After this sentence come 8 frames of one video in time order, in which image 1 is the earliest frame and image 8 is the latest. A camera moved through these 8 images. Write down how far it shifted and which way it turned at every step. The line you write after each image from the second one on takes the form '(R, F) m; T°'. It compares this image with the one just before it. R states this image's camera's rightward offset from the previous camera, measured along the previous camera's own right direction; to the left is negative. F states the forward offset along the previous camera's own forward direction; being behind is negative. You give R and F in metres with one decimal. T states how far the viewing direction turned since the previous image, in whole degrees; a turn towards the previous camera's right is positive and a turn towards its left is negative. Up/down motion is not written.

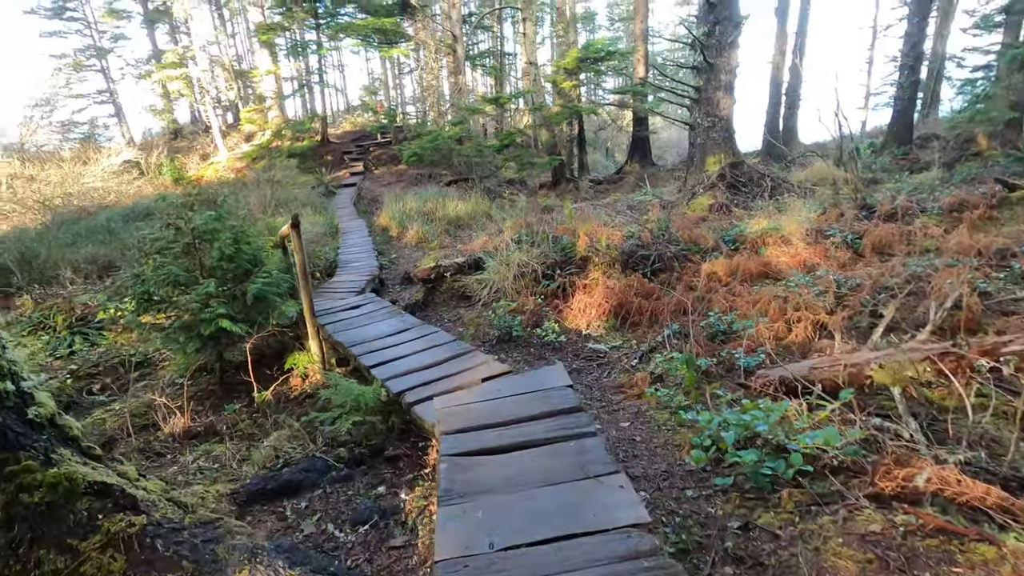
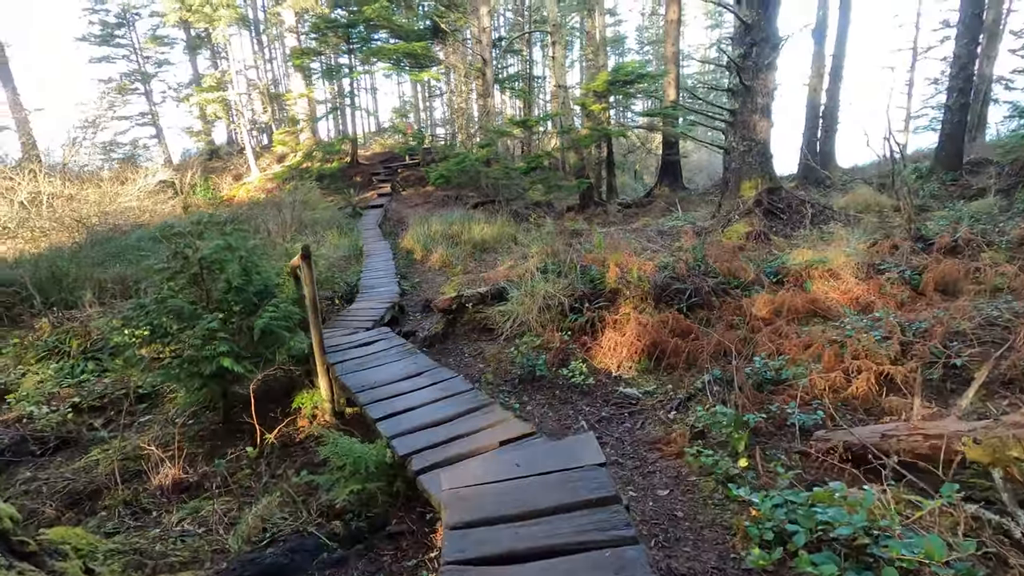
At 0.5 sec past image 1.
(0.0, +0.2) m; -3°
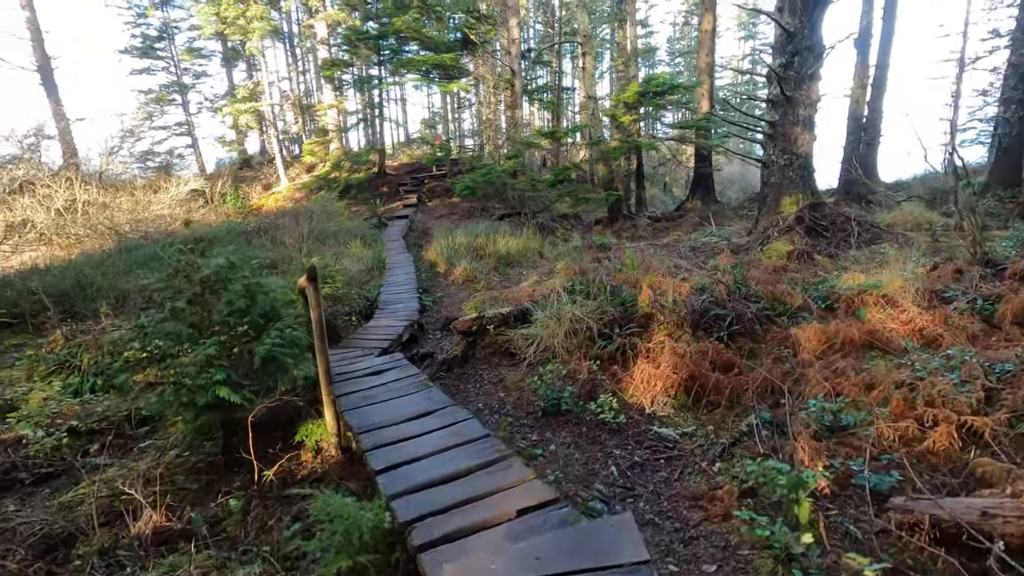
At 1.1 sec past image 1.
(0.0, +0.3) m; -3°
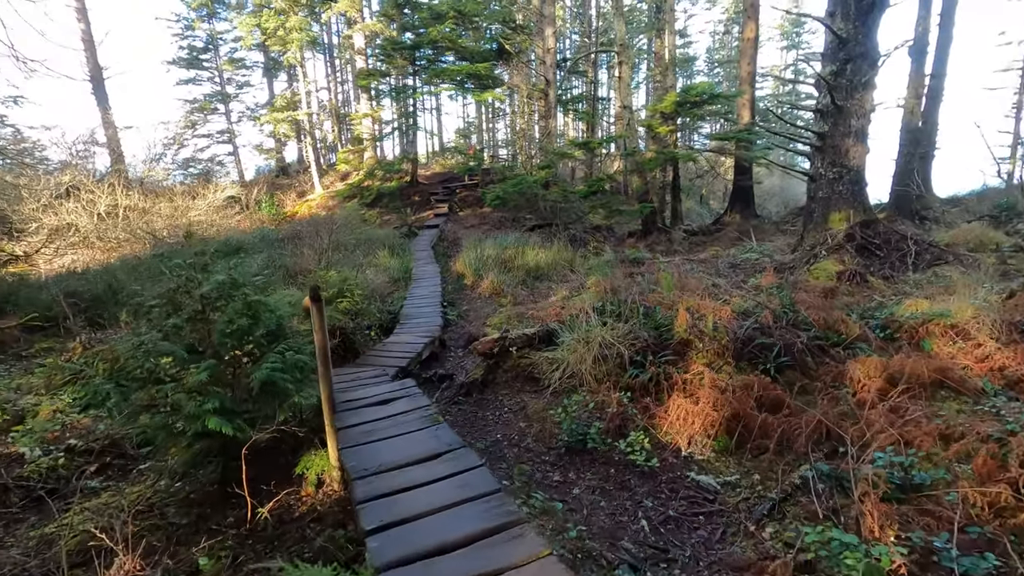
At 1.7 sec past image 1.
(0.0, +0.3) m; -3°
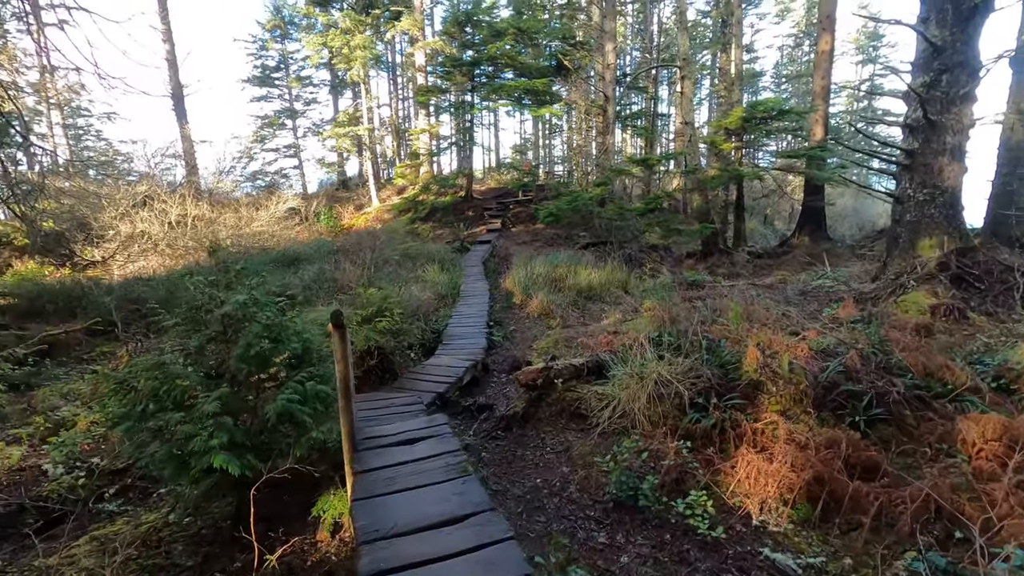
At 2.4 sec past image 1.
(0.0, +0.3) m; -6°
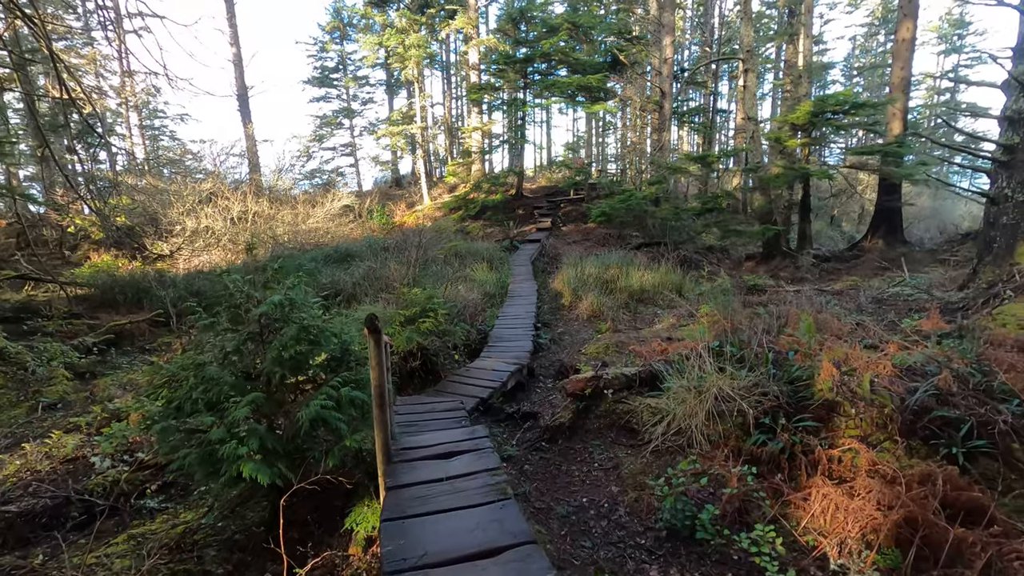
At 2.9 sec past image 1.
(0.0, +0.2) m; -5°
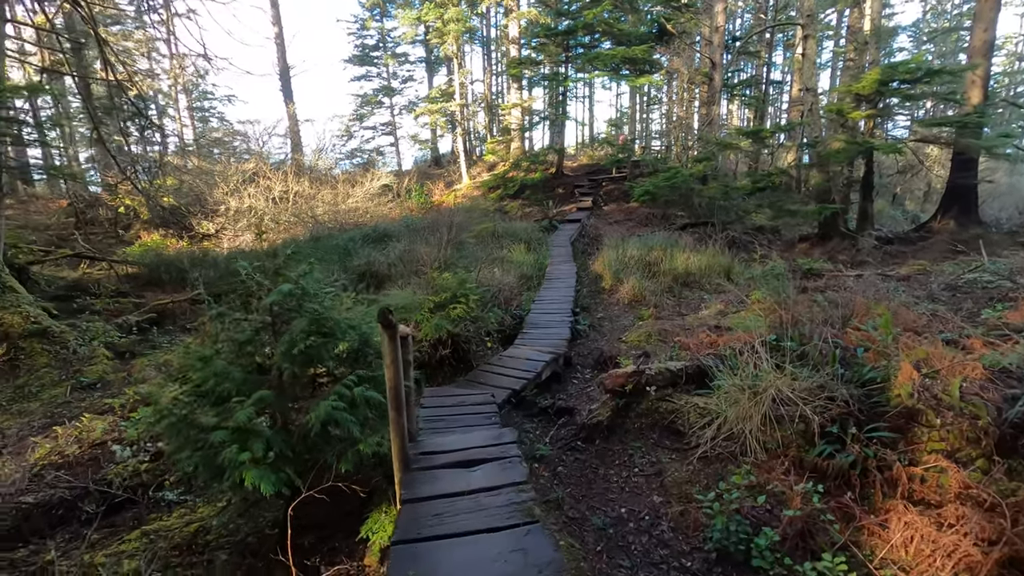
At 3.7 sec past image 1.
(0.0, +0.2) m; -4°
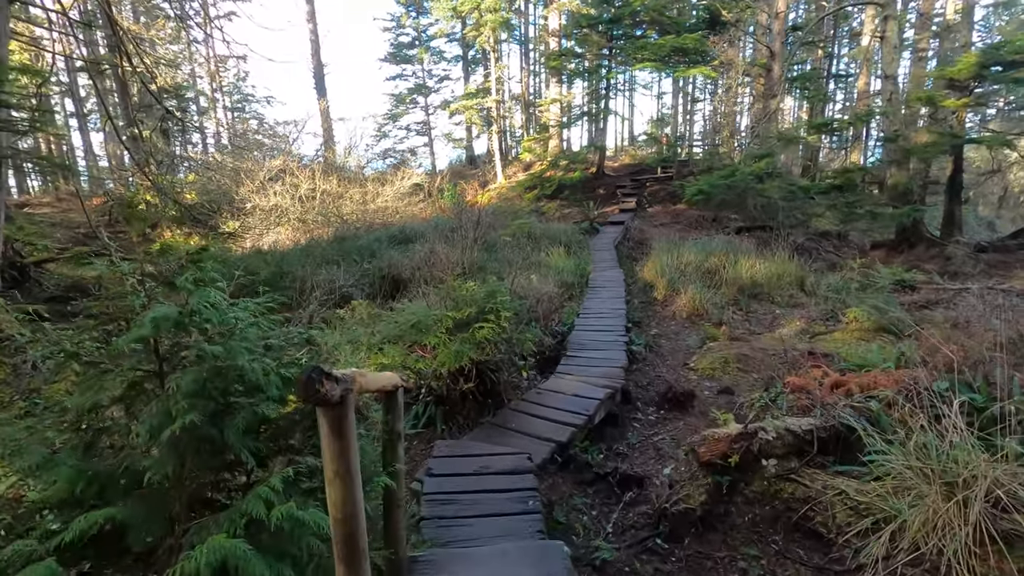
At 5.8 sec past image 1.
(-0.1, +0.9) m; -4°
